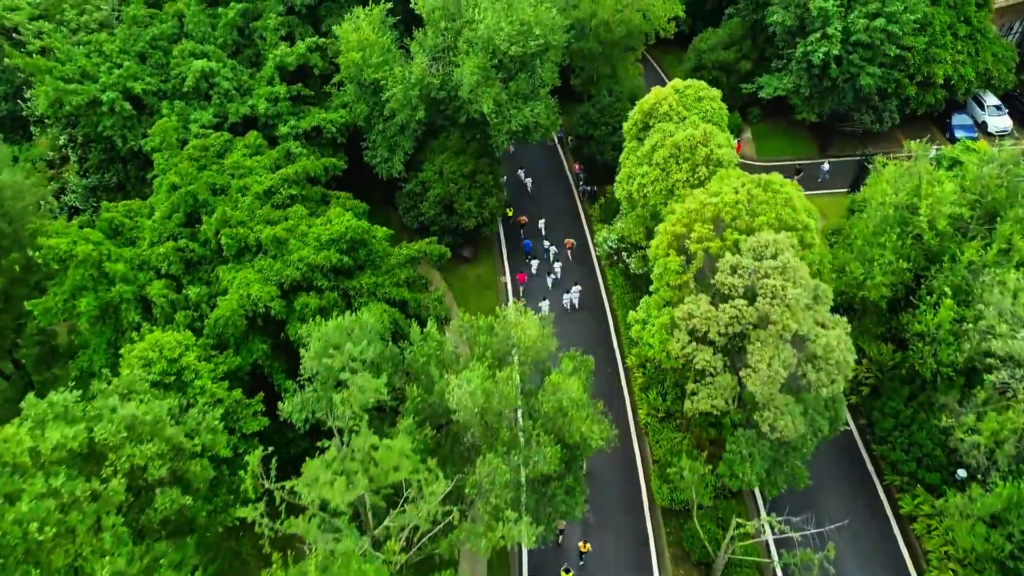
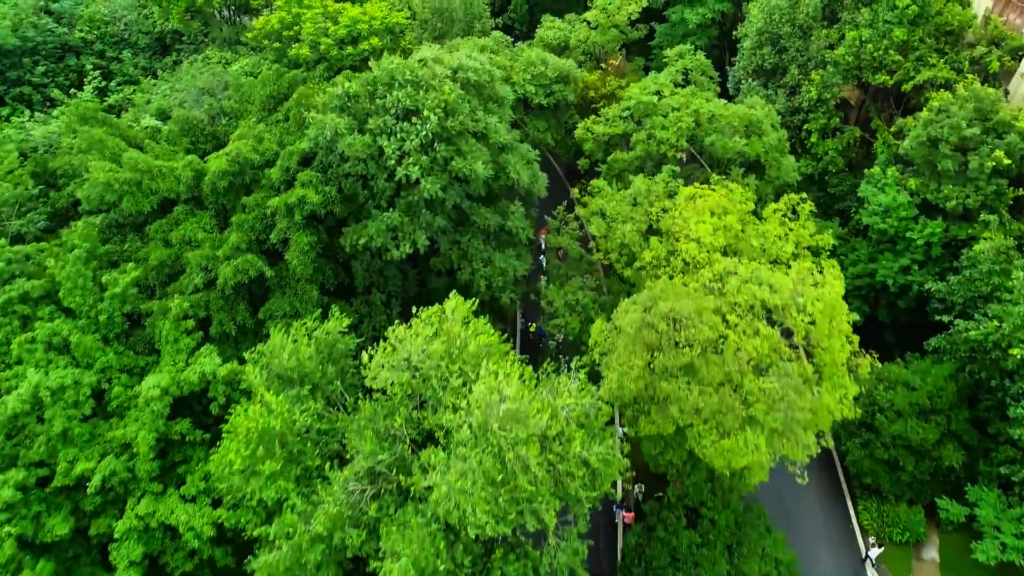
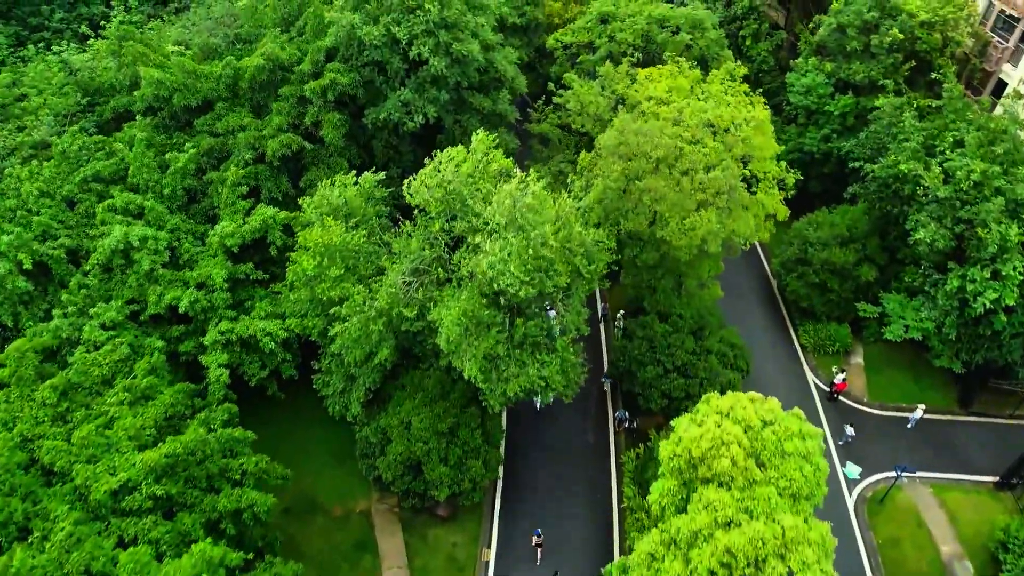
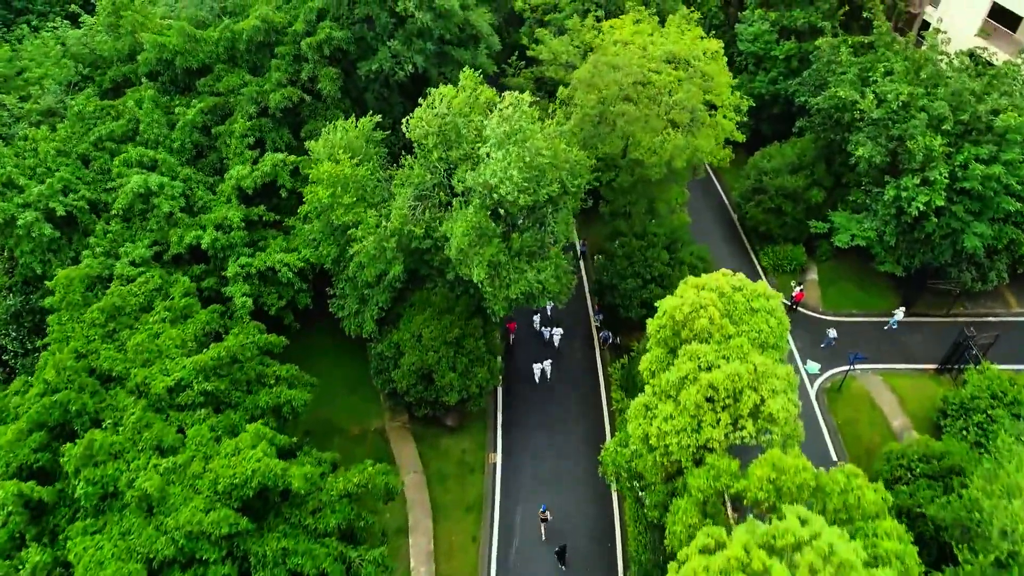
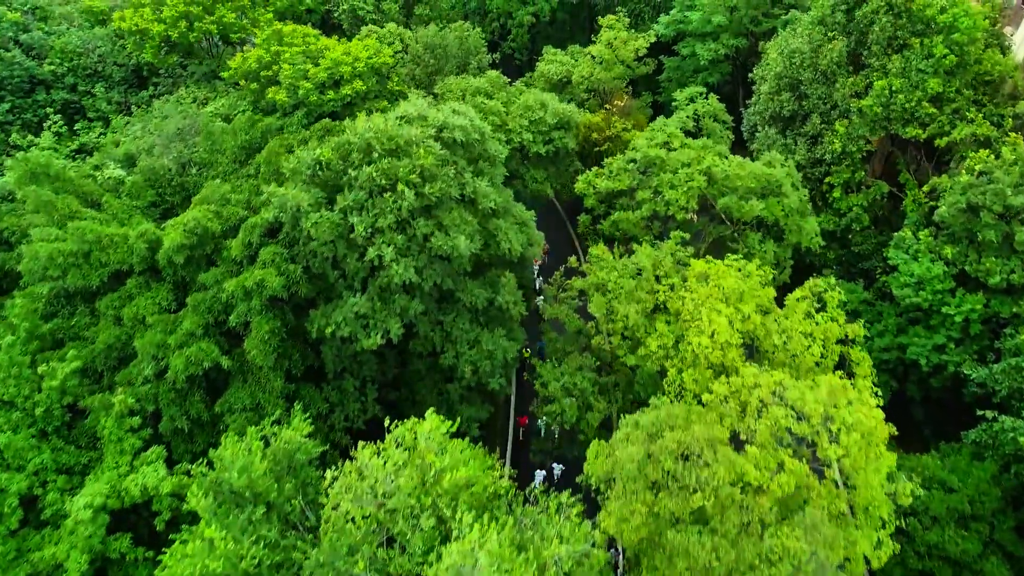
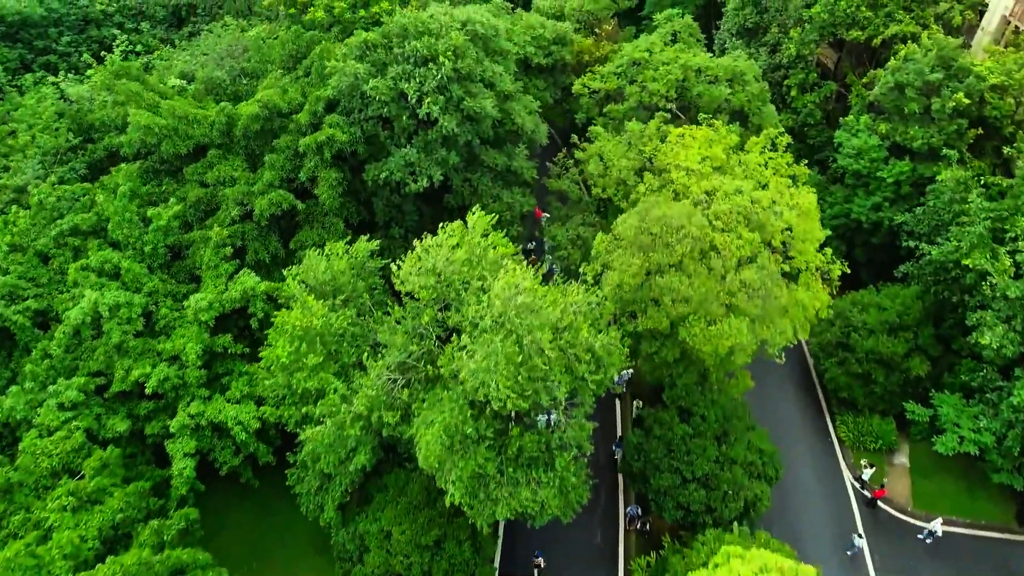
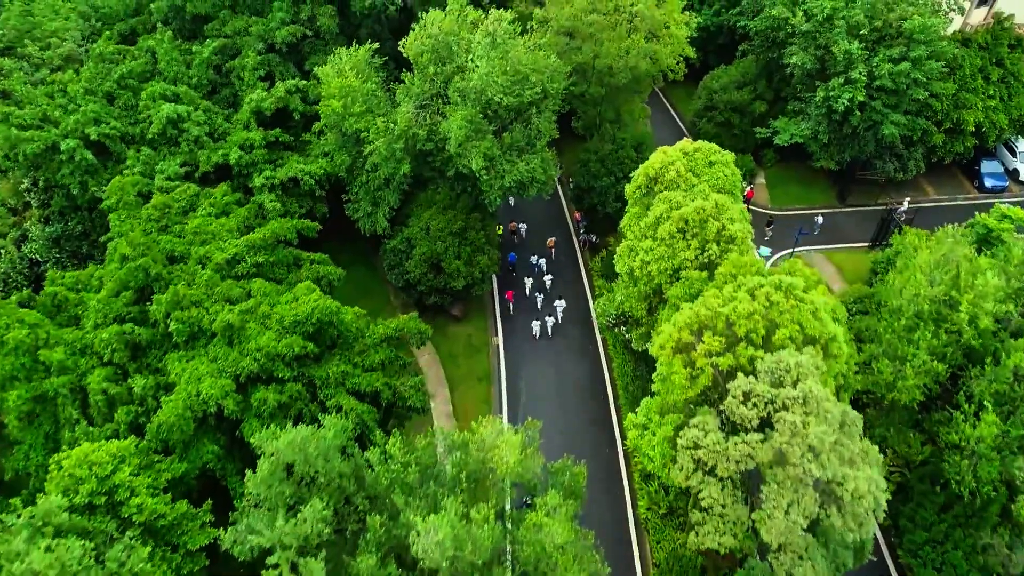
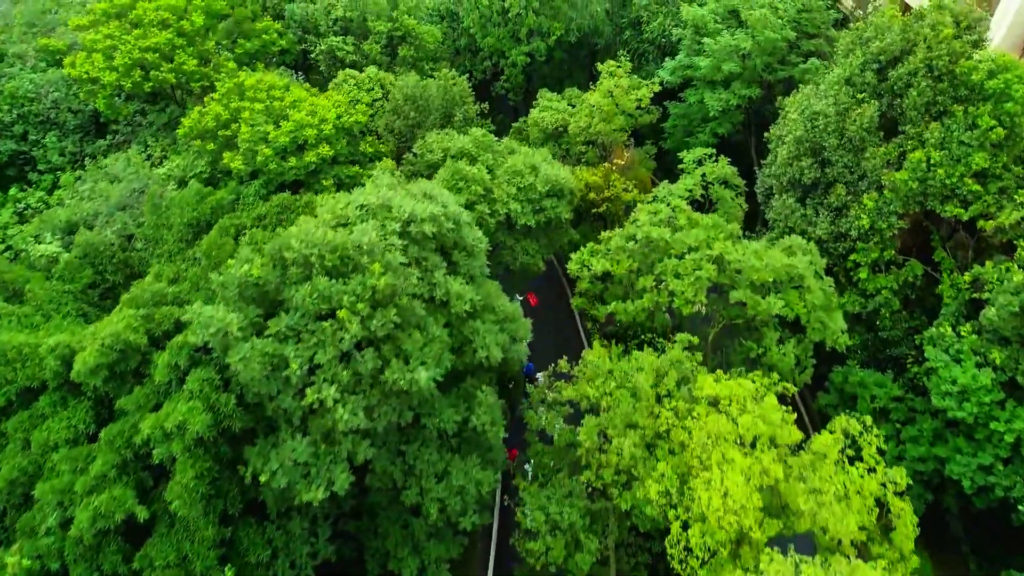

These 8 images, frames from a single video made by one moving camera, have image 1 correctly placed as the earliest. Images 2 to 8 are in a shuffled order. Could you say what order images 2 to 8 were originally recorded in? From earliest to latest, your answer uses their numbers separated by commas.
7, 4, 3, 6, 2, 5, 8
